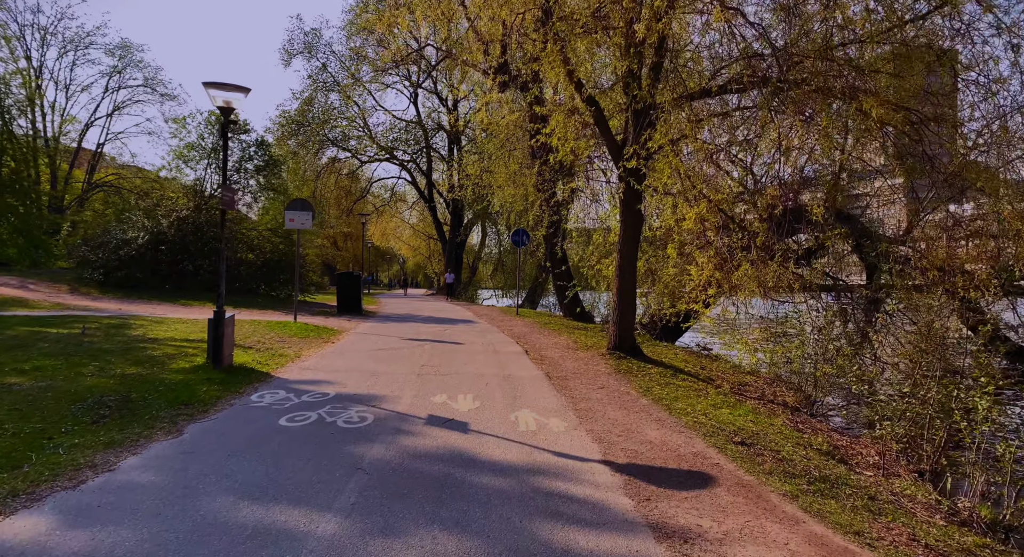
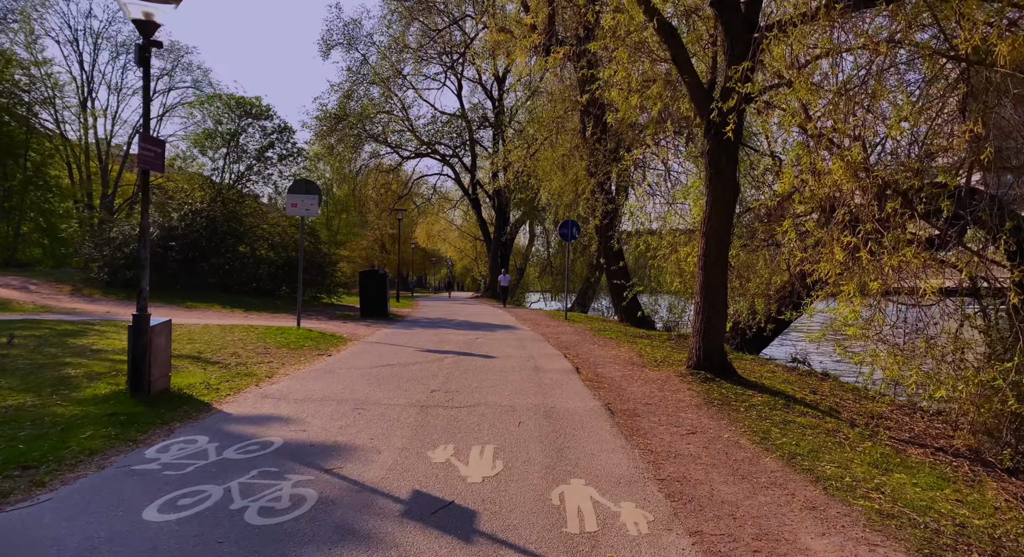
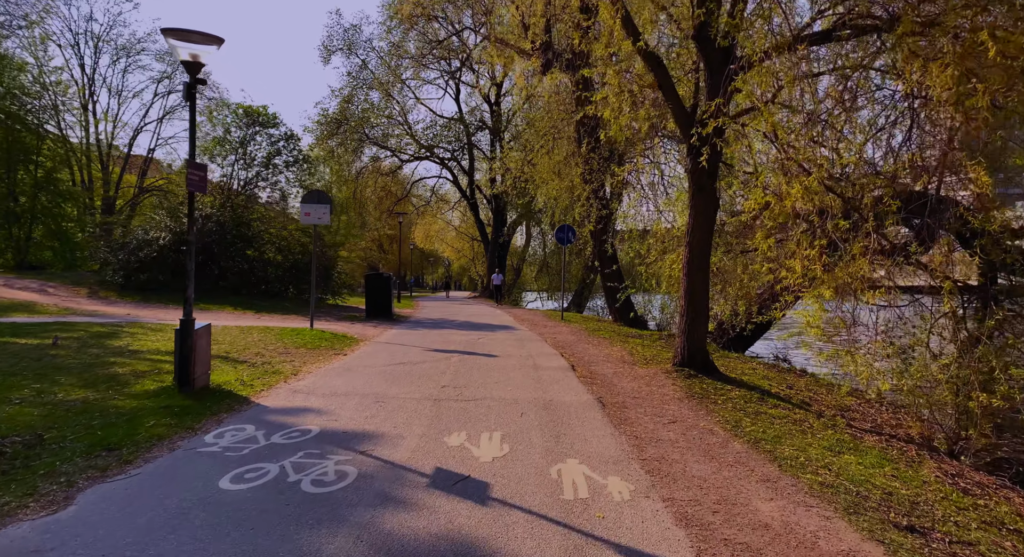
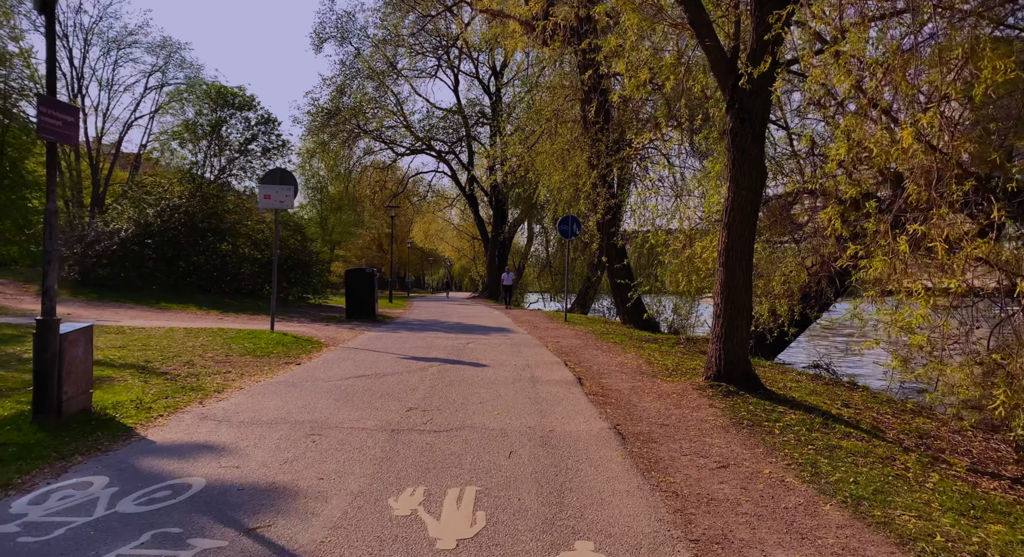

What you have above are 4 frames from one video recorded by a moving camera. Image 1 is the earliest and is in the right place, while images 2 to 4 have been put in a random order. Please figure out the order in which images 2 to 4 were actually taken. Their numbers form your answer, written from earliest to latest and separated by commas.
3, 2, 4
